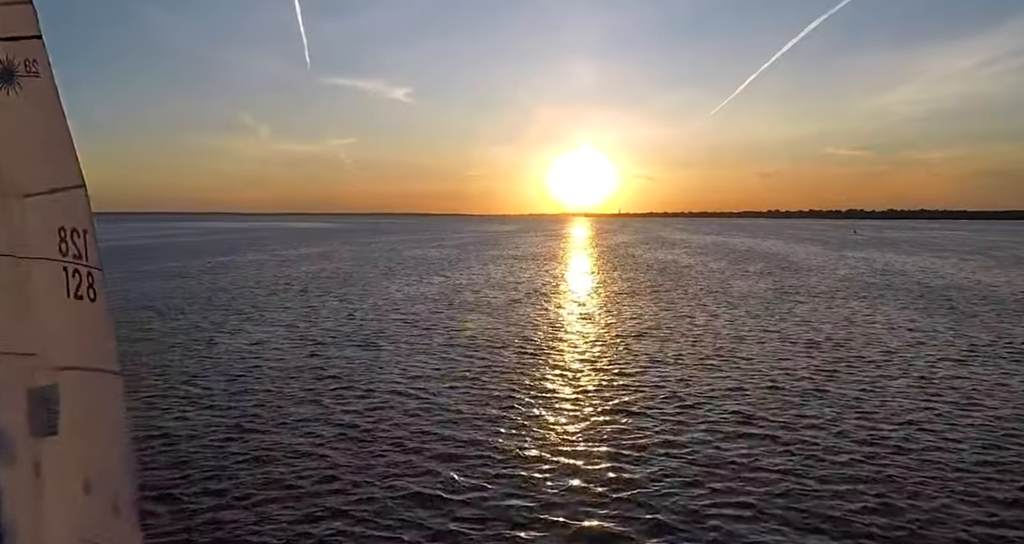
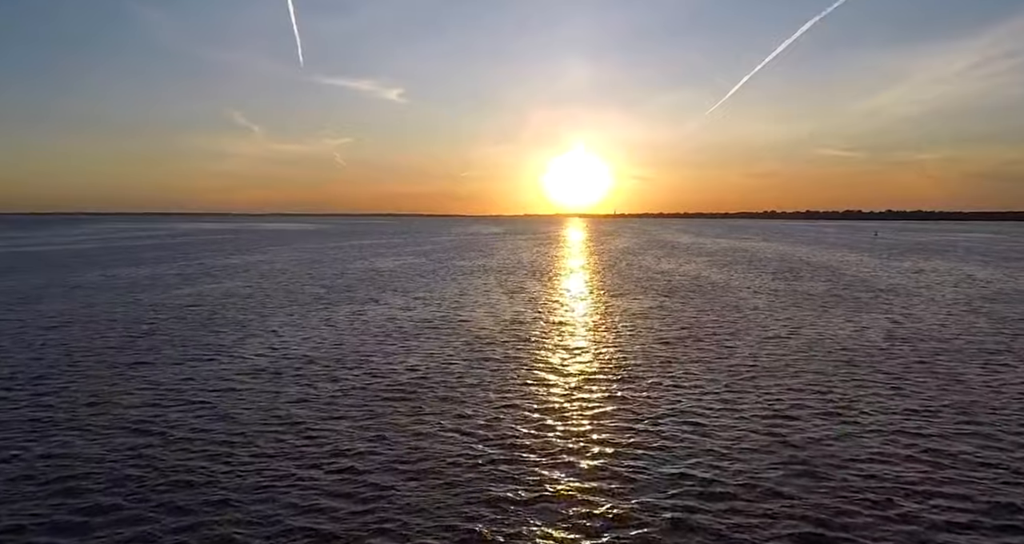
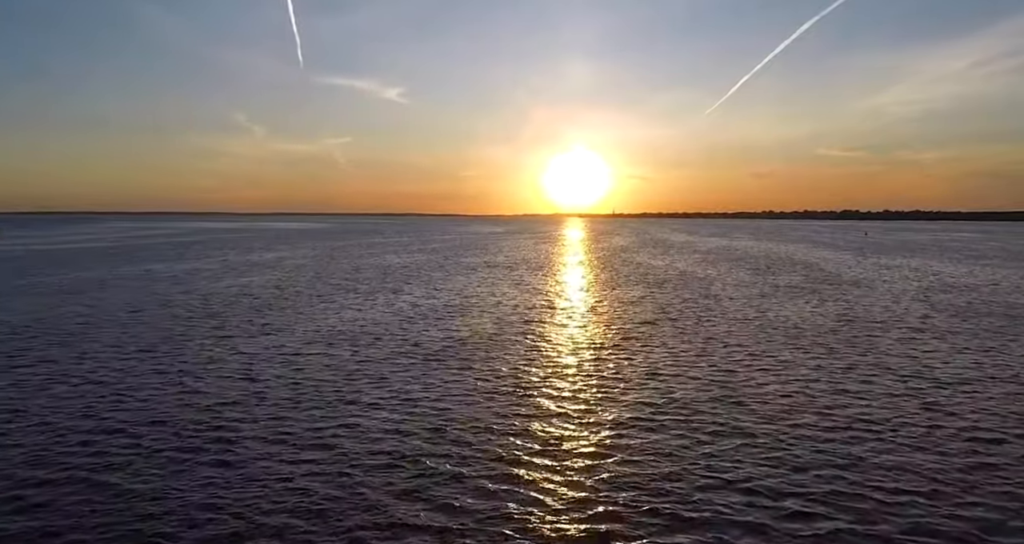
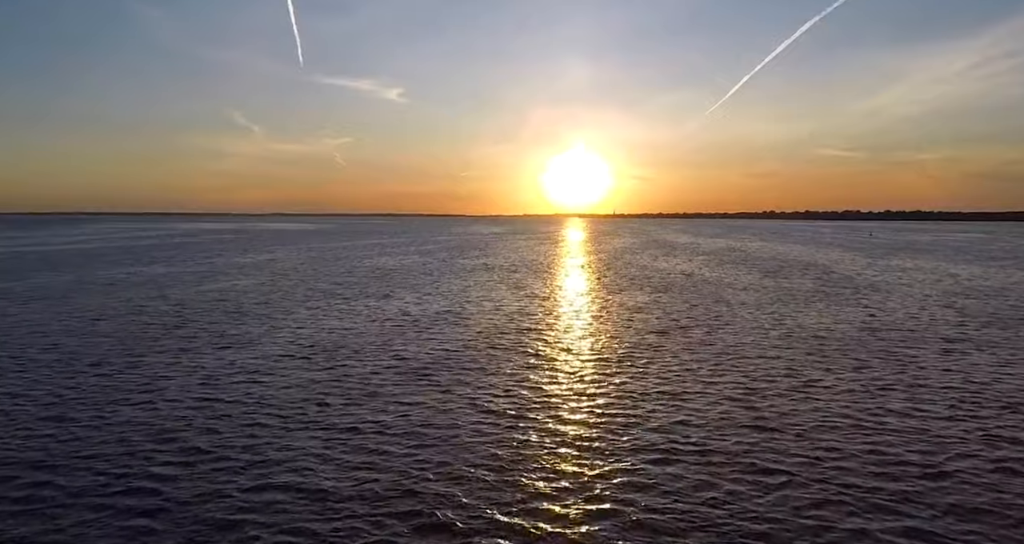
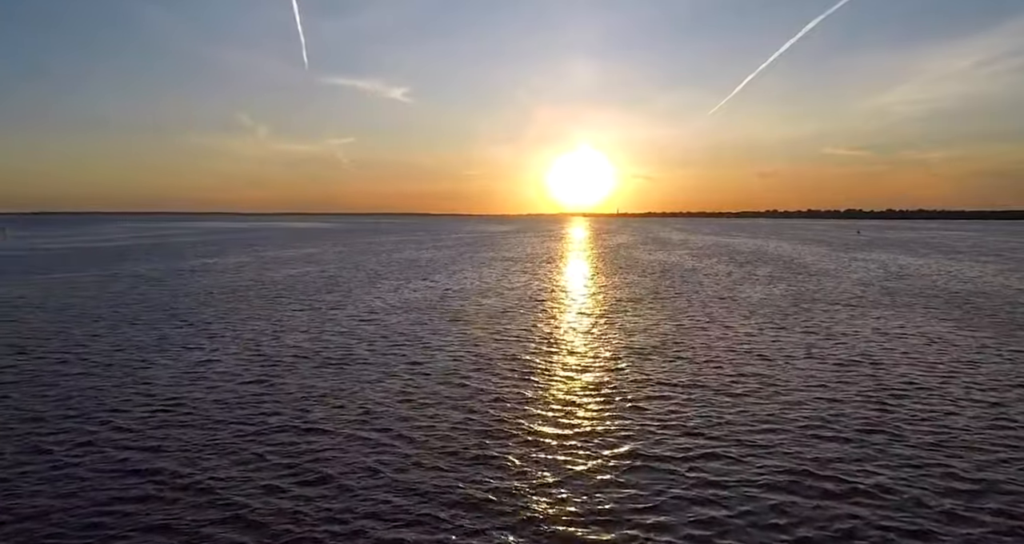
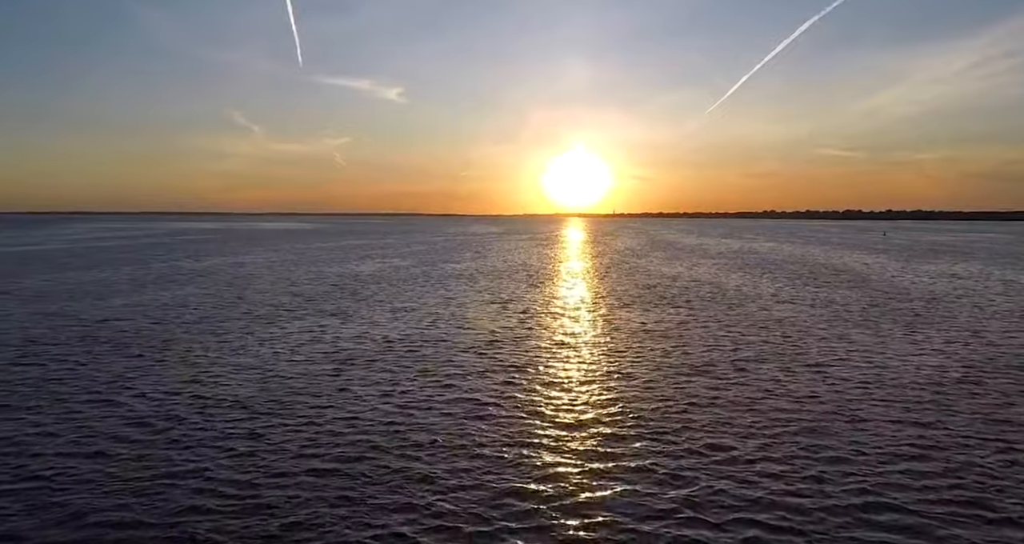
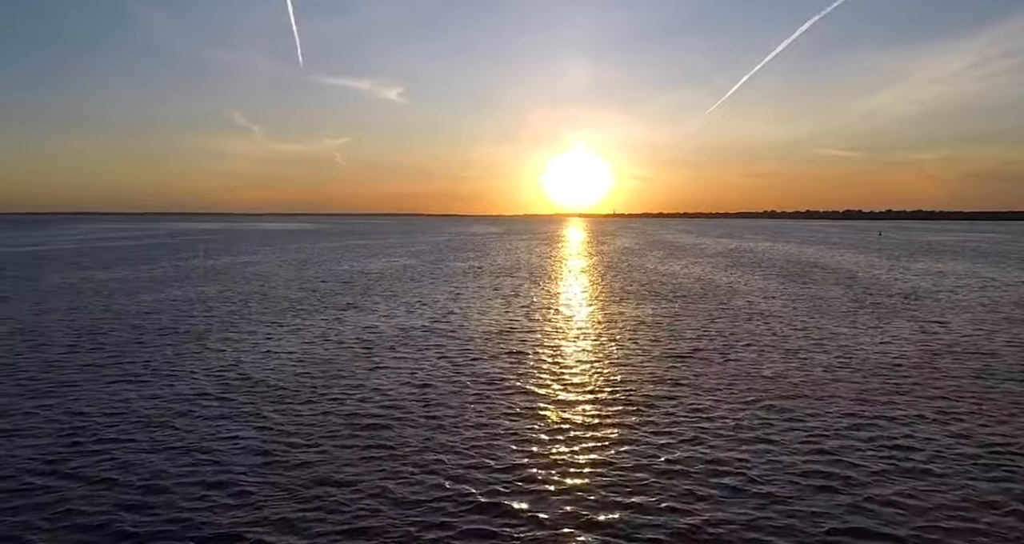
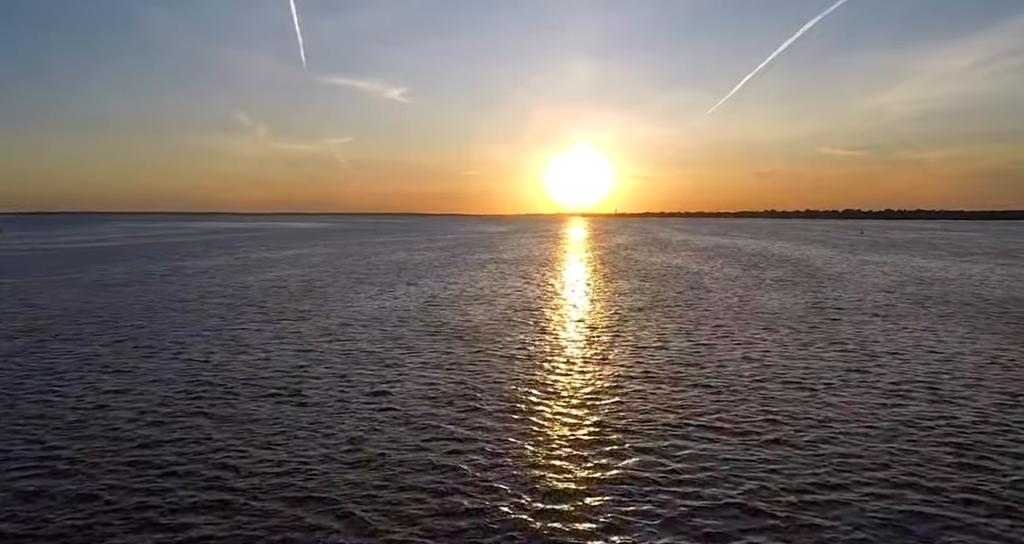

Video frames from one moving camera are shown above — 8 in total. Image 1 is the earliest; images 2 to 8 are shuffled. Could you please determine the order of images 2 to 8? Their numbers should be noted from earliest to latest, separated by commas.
5, 8, 3, 4, 2, 7, 6
